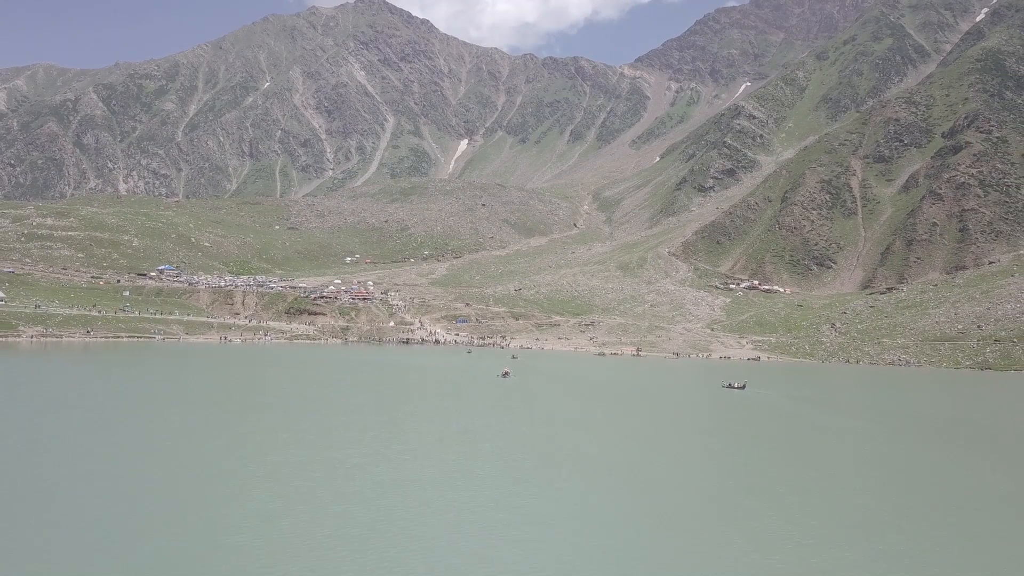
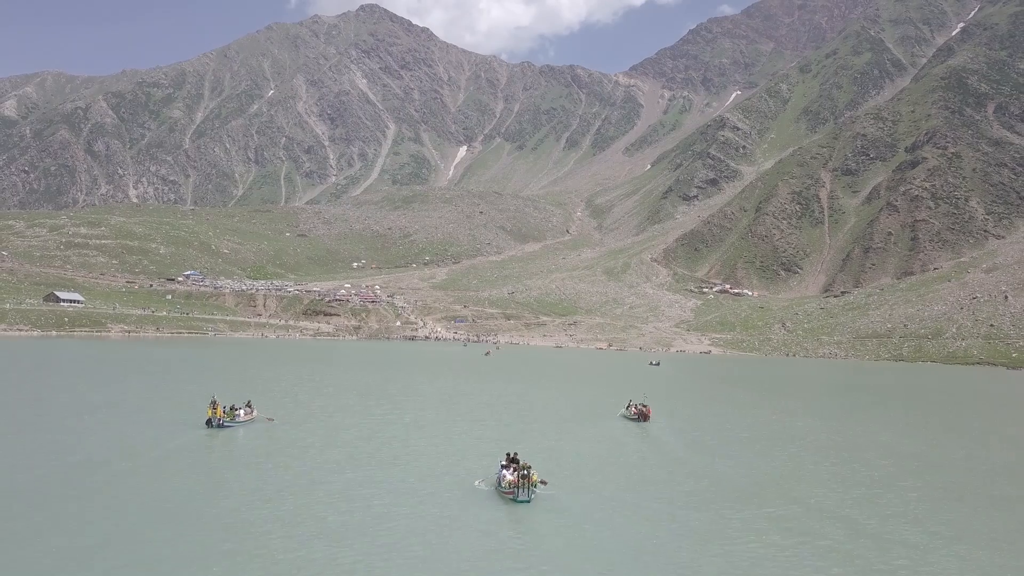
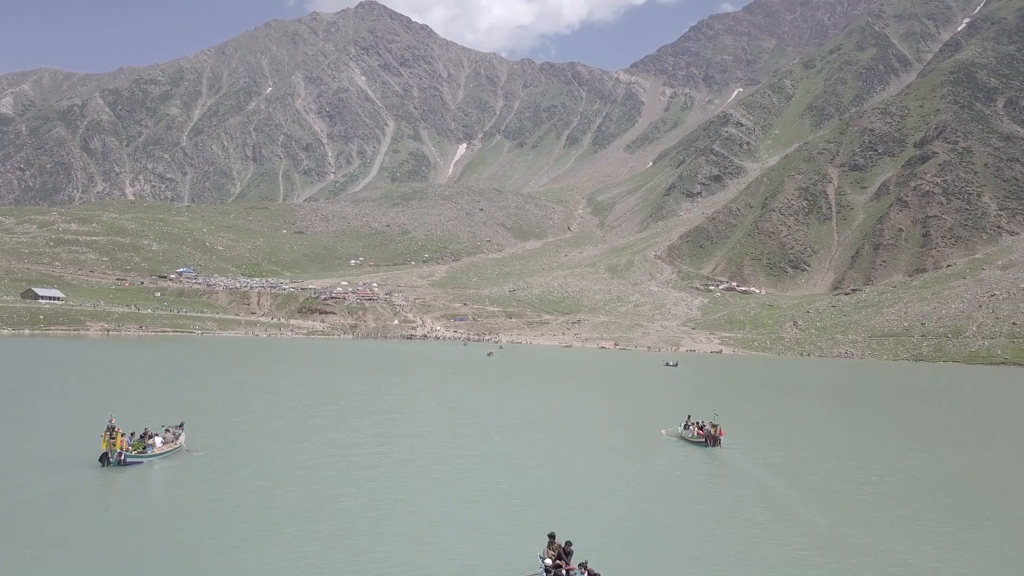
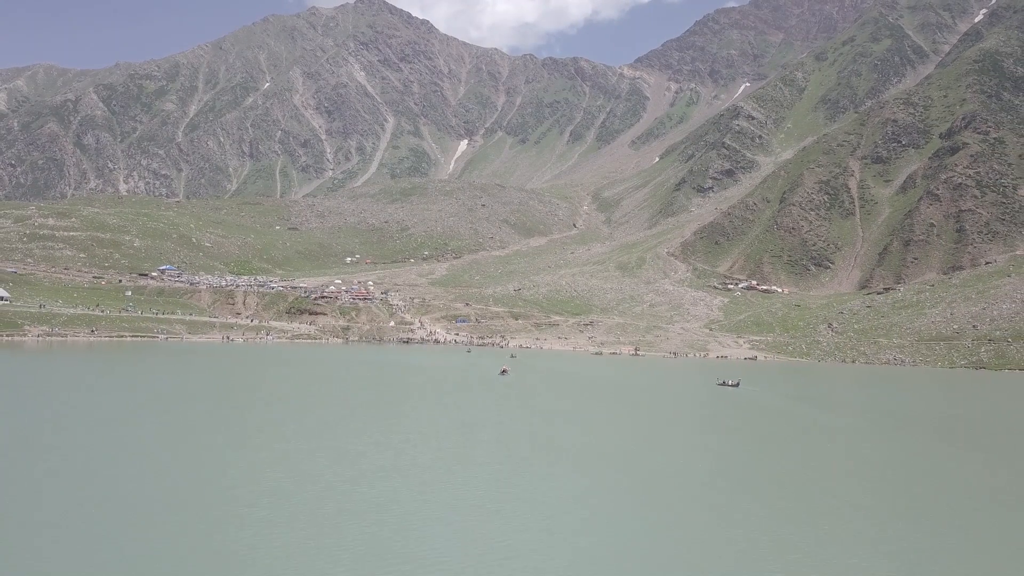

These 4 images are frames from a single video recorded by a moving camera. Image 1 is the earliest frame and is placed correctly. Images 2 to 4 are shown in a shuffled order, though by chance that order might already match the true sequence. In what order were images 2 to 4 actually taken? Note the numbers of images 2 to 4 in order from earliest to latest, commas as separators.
4, 3, 2
